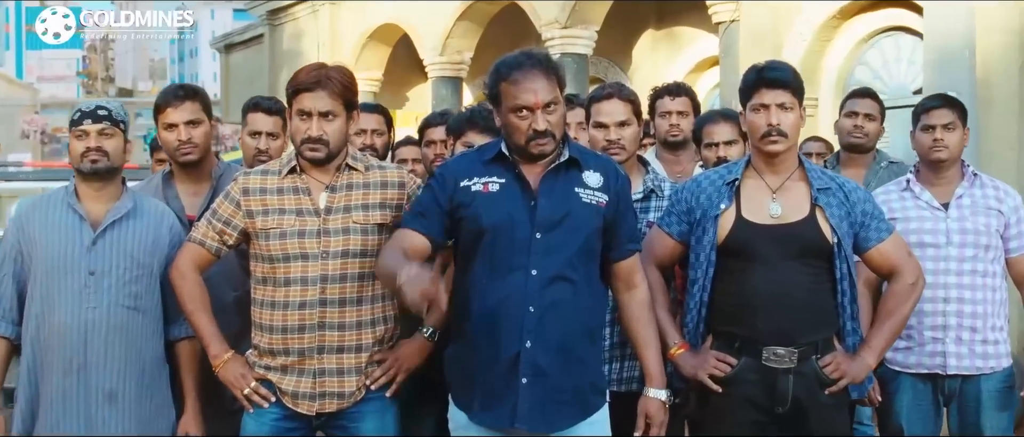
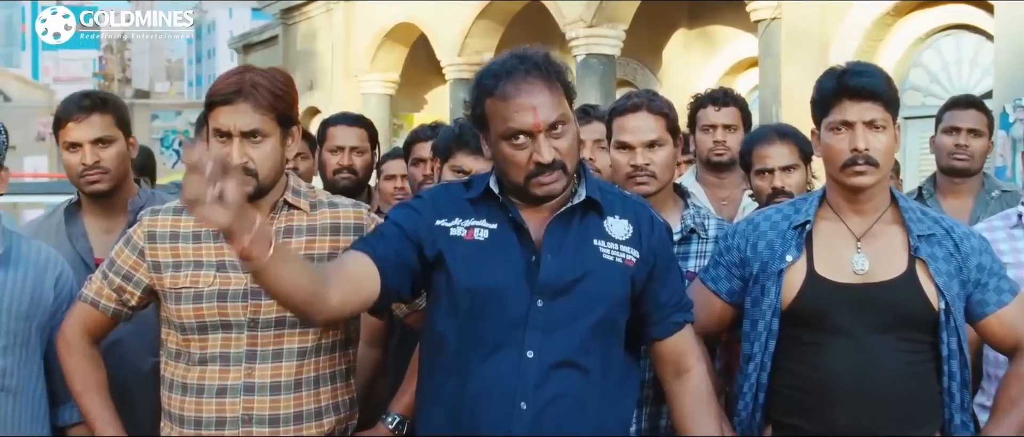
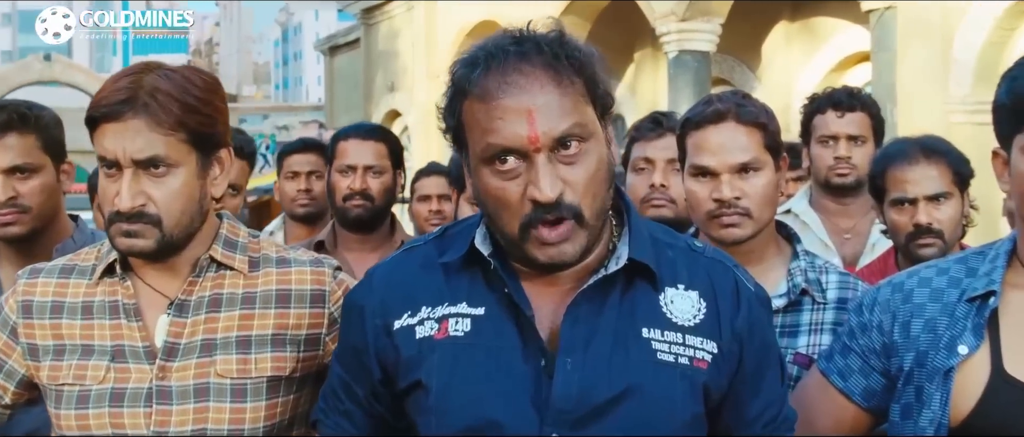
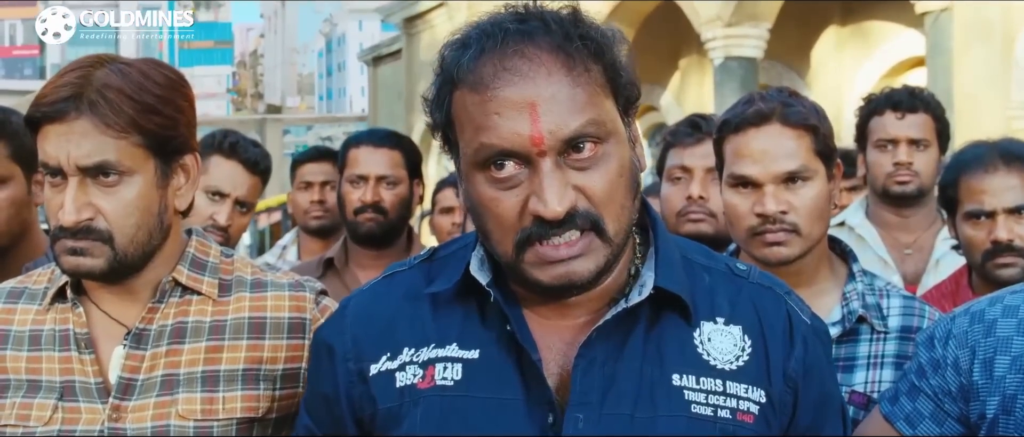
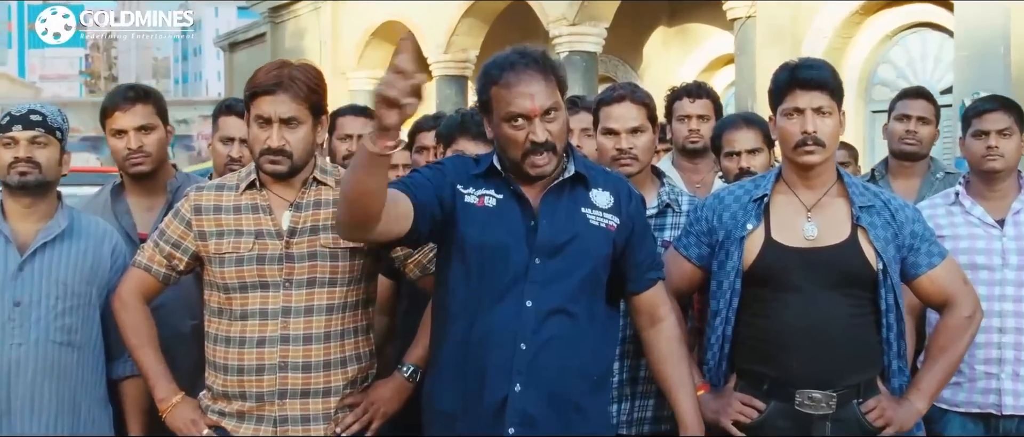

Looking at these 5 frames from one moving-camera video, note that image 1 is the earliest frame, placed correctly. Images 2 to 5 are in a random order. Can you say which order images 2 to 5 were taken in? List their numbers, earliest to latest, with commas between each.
5, 2, 3, 4
